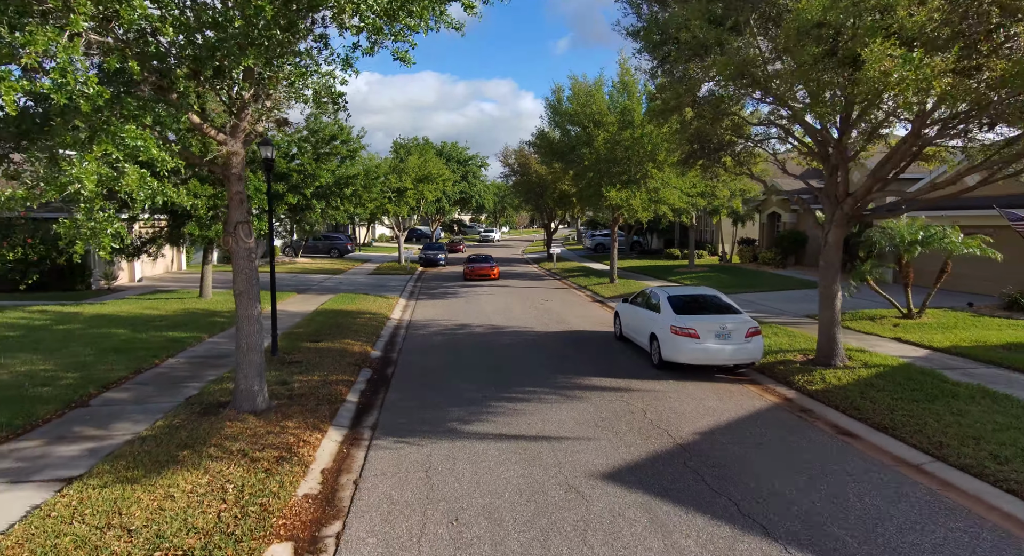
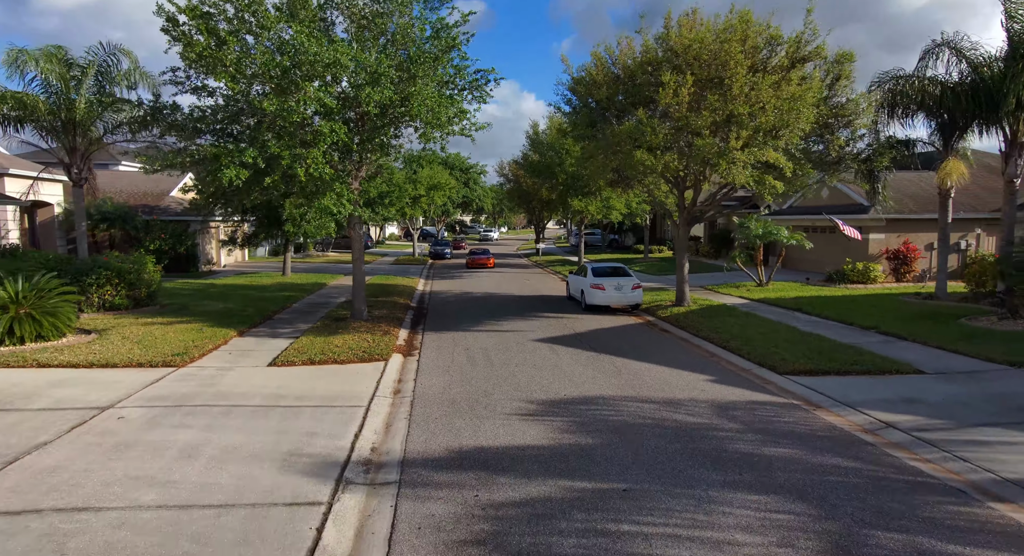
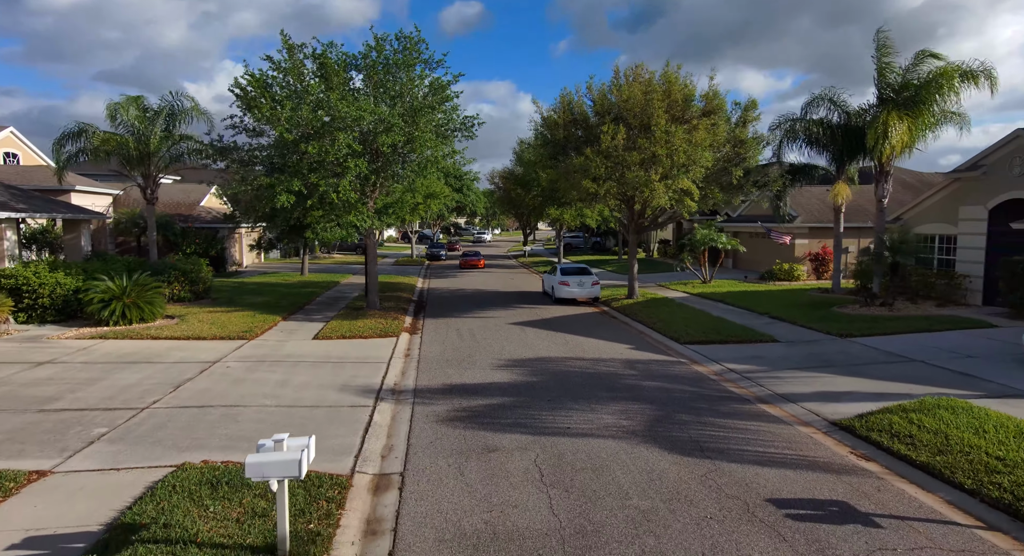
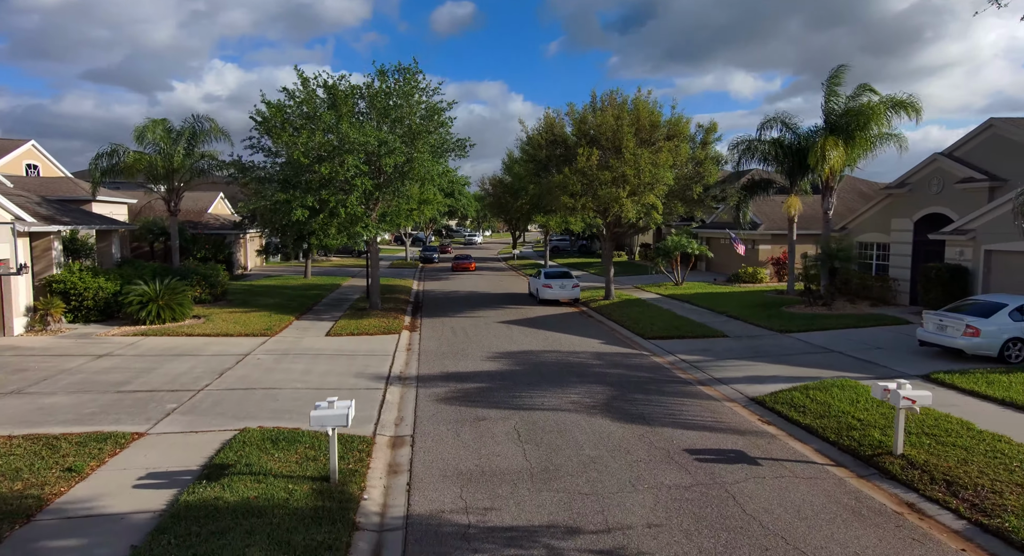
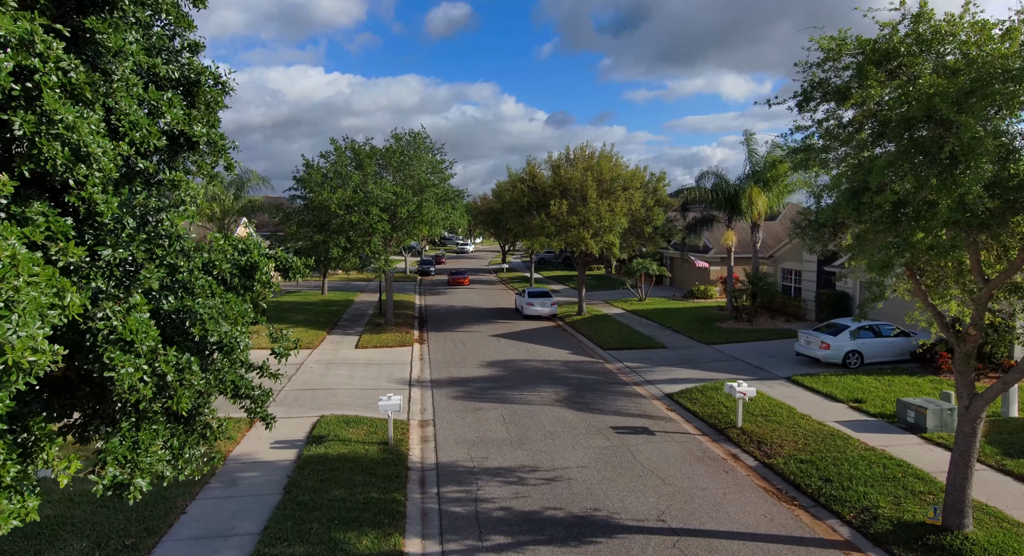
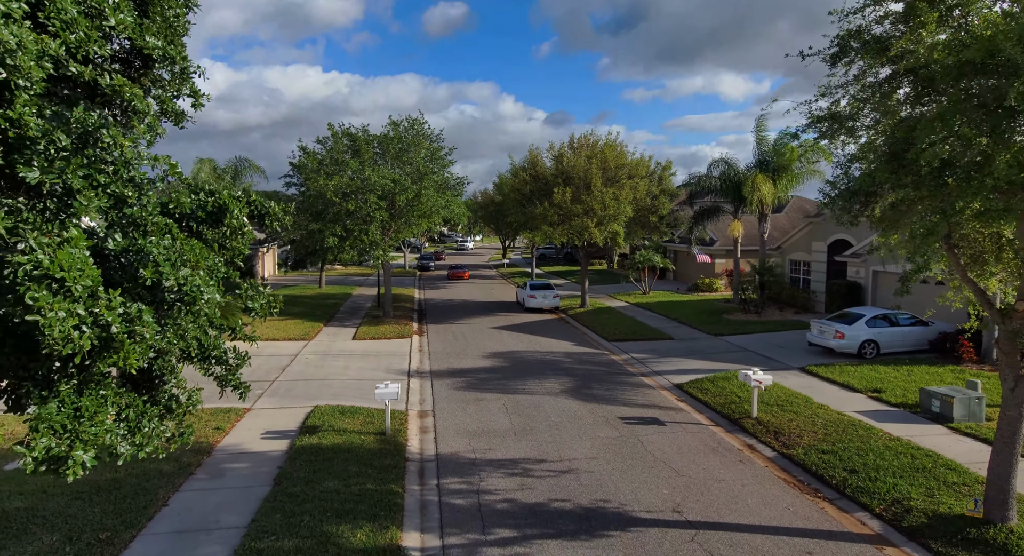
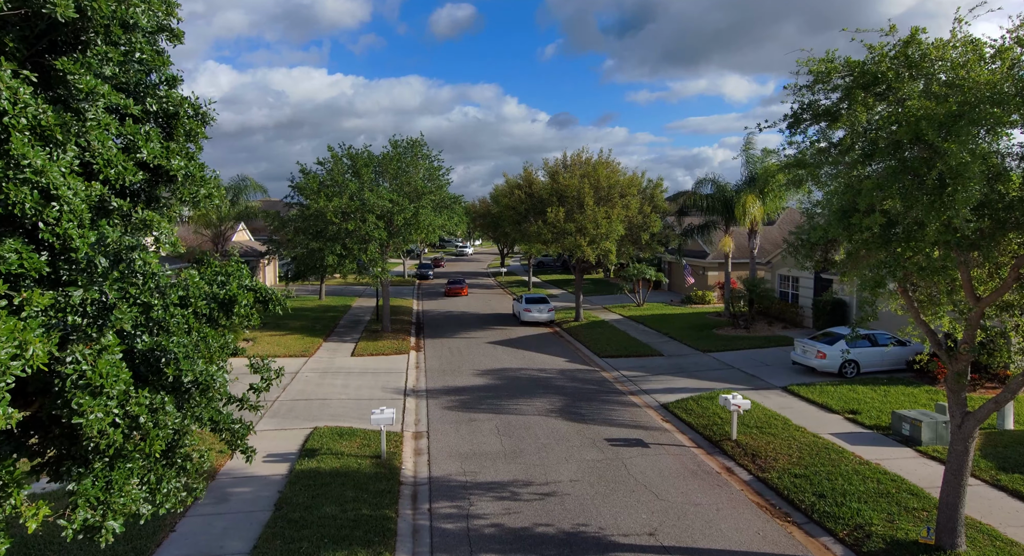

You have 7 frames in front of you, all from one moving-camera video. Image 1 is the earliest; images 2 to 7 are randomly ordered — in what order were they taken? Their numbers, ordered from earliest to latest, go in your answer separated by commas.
2, 3, 4, 6, 5, 7
